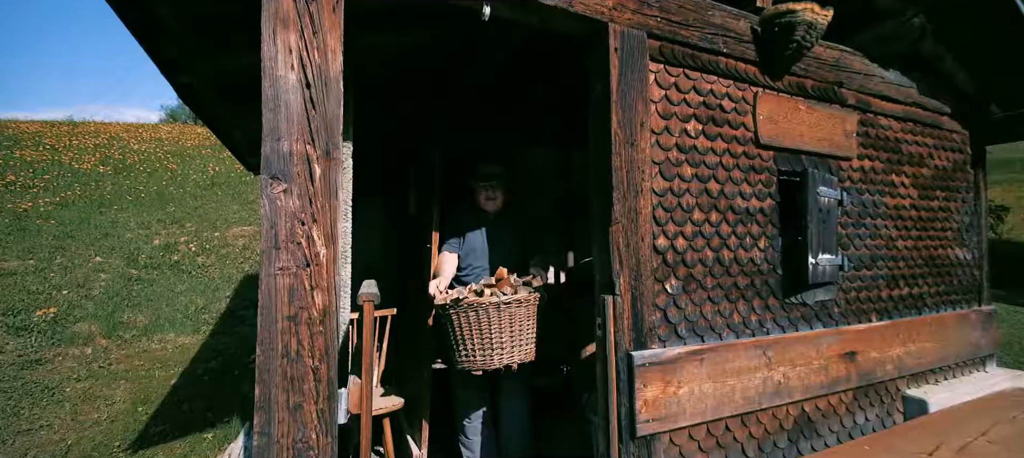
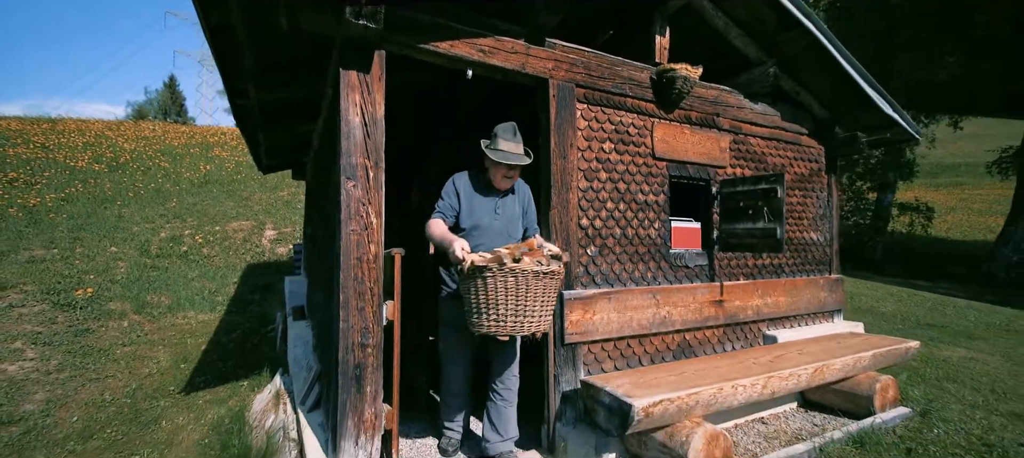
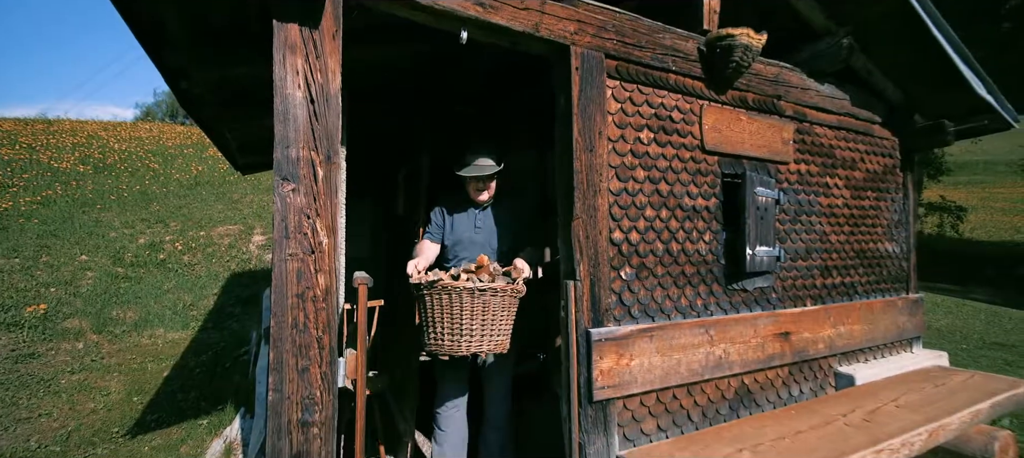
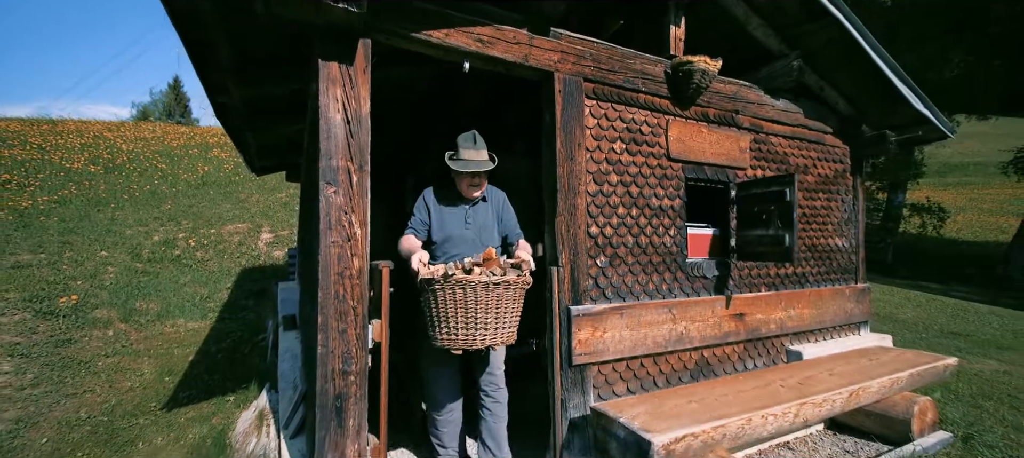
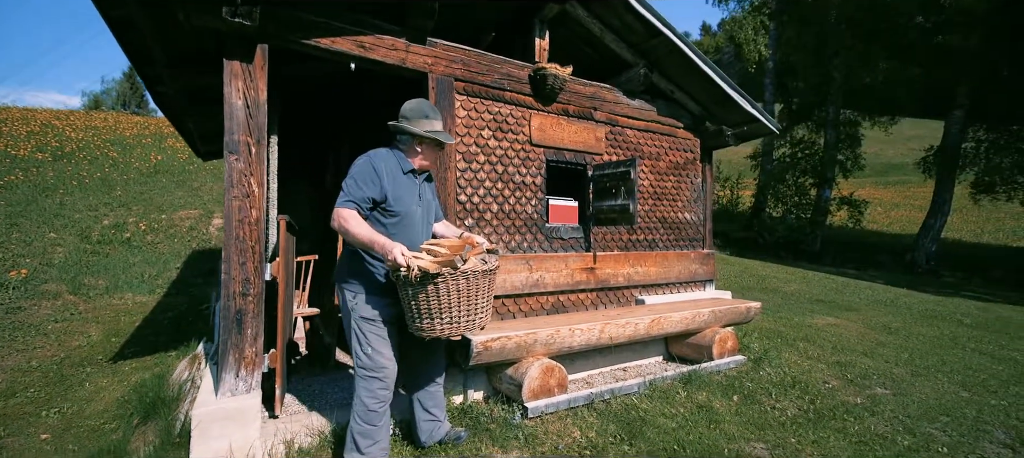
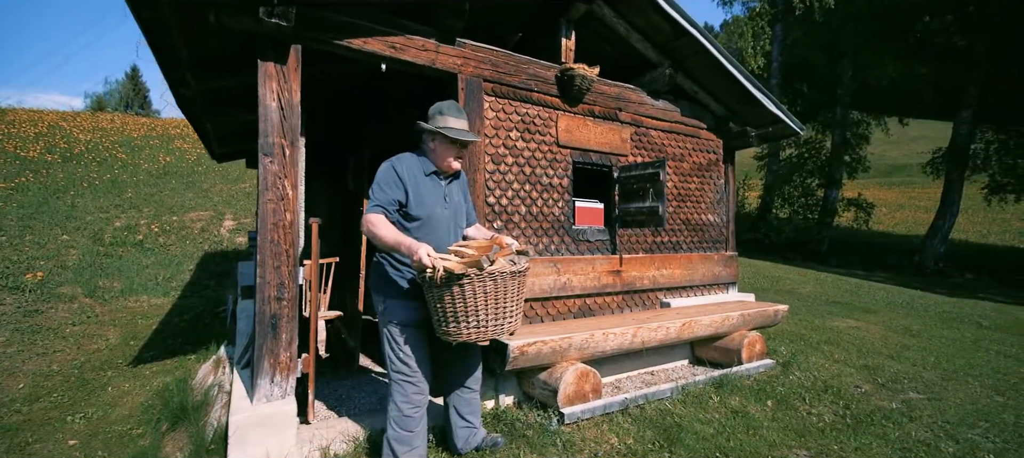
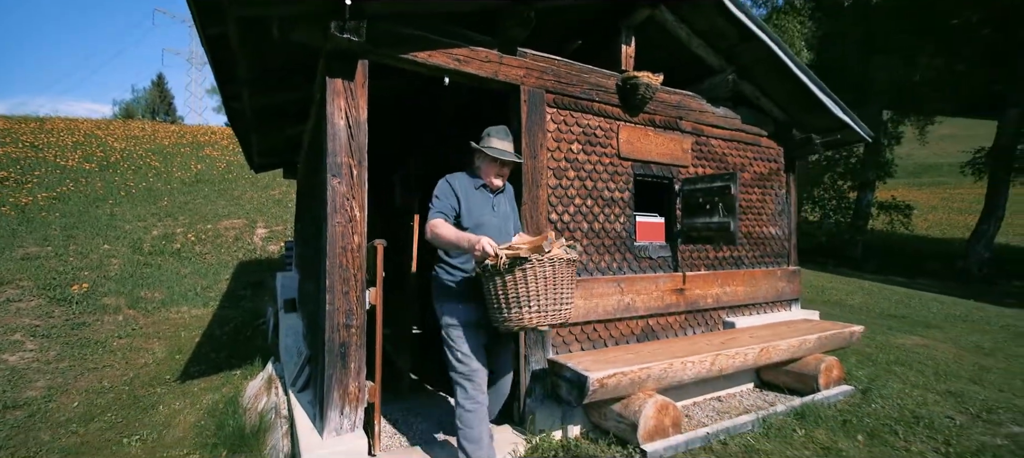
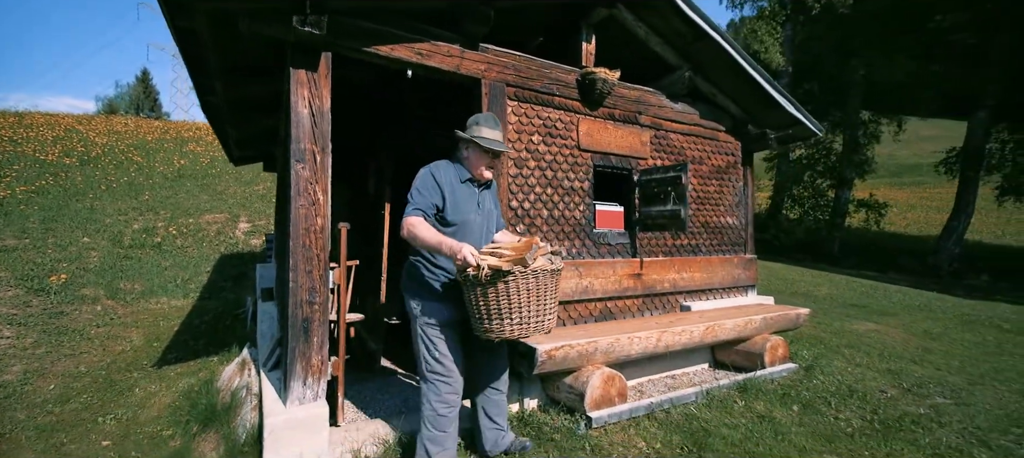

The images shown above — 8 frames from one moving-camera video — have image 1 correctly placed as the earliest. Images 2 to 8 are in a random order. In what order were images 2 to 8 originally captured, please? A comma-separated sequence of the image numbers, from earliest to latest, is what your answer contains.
3, 4, 2, 7, 8, 6, 5
